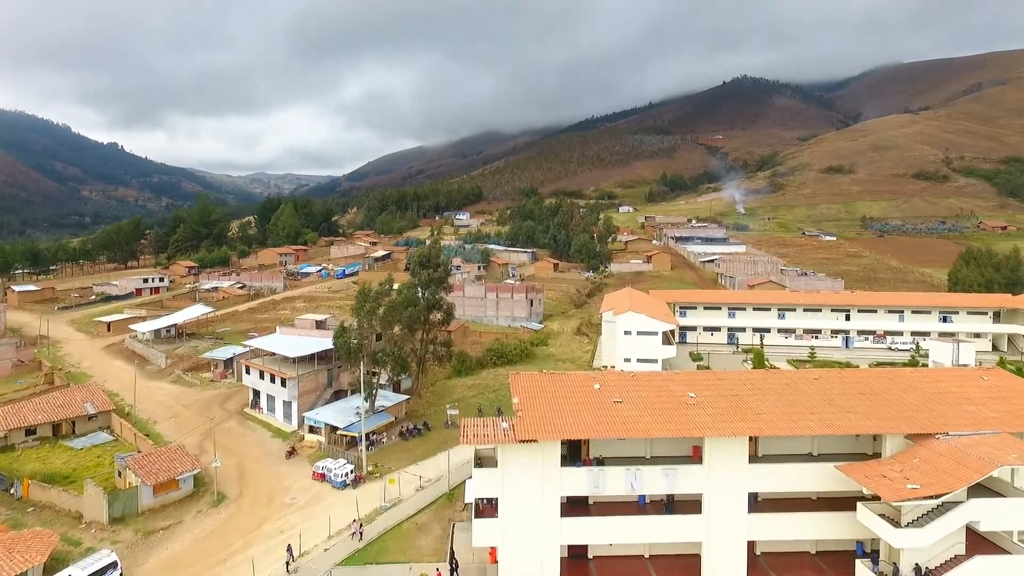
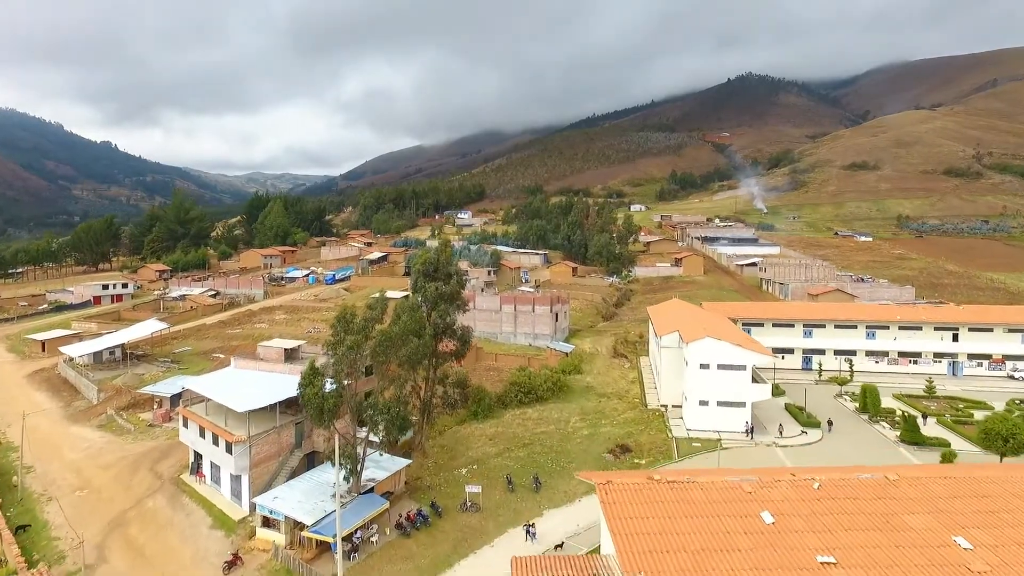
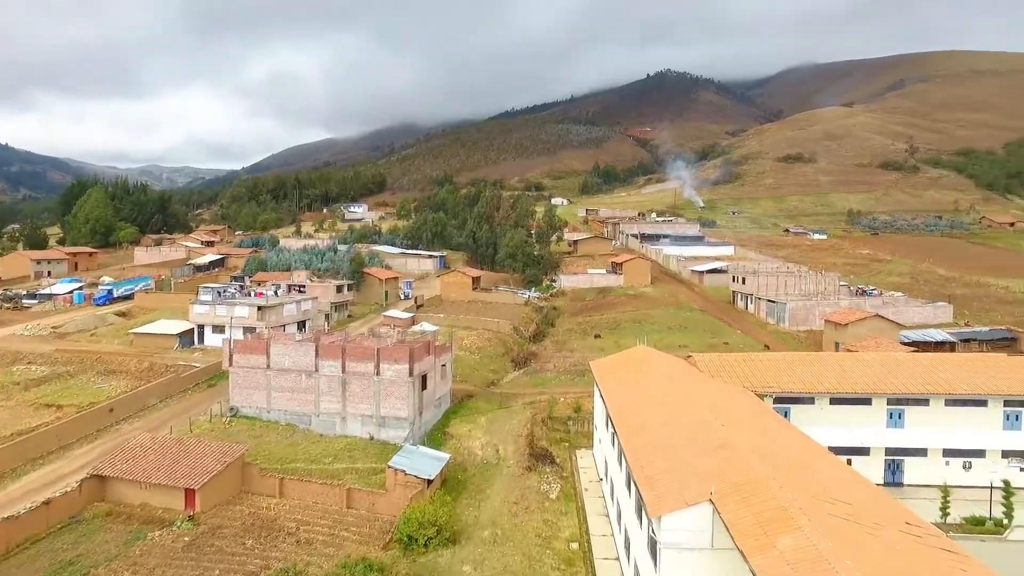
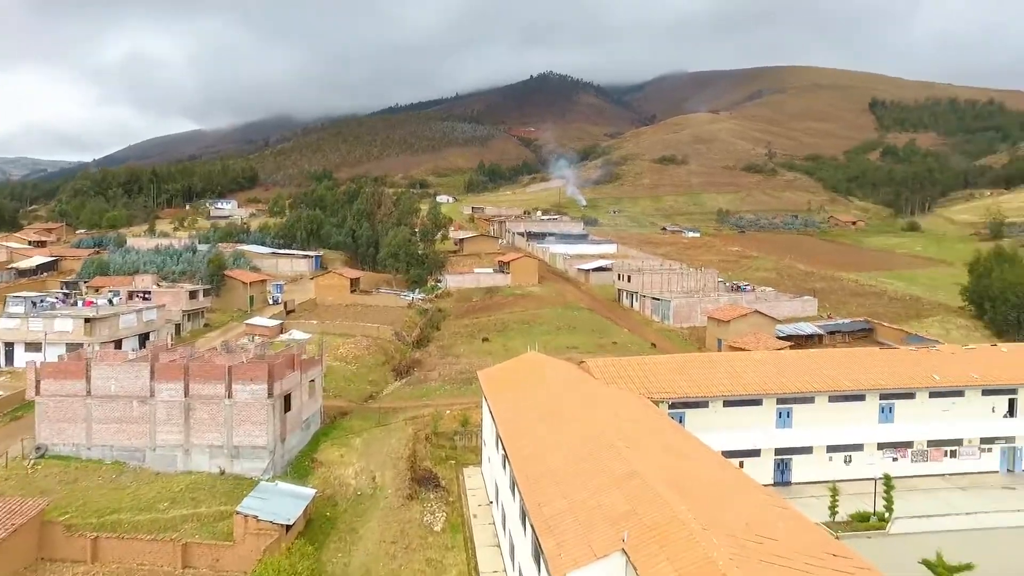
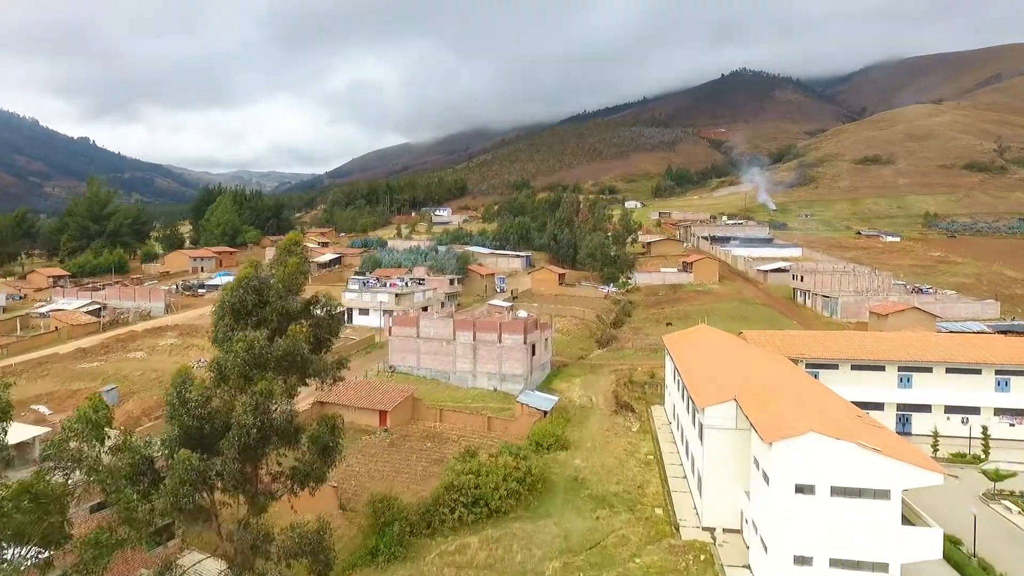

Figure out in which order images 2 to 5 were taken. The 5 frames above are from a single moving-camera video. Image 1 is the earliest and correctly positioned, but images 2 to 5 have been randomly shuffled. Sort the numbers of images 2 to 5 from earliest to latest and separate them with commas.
2, 5, 3, 4
